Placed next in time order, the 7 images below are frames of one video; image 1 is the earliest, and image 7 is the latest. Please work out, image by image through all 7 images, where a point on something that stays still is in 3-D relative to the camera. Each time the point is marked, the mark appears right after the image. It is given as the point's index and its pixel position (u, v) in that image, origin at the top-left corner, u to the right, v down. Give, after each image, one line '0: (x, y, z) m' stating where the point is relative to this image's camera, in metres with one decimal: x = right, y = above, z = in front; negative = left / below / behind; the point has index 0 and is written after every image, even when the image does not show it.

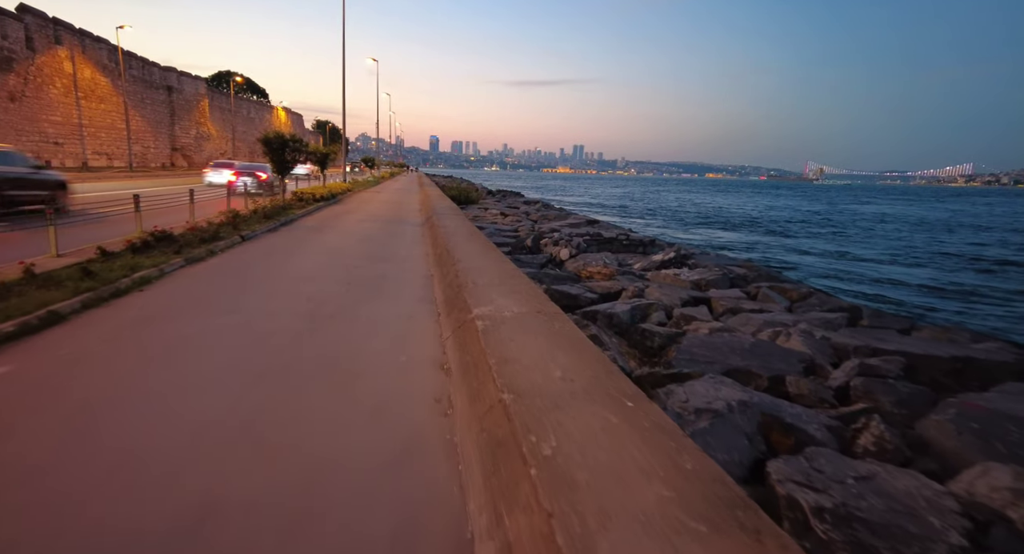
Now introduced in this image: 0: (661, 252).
0: (+4.8, +0.8, +16.1) m
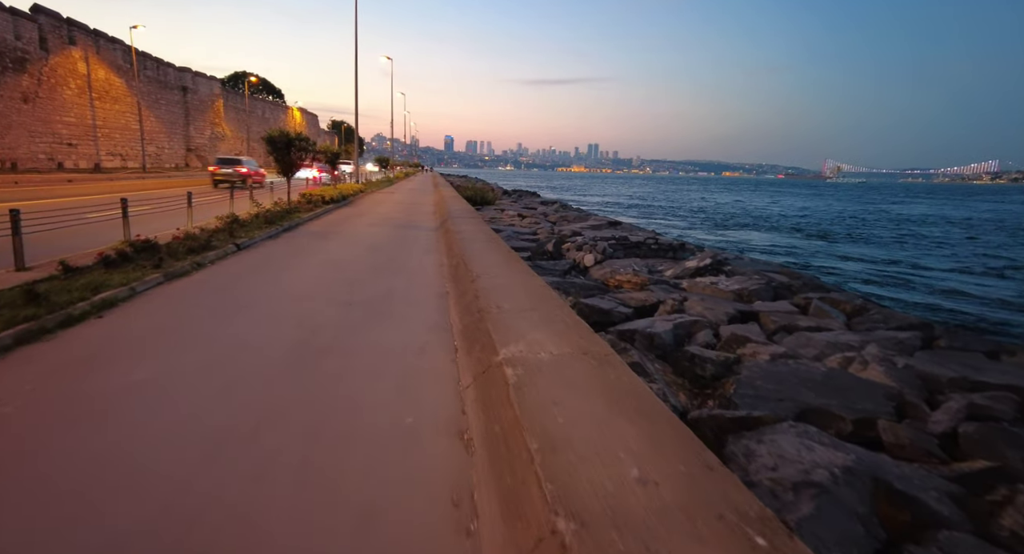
0: (+5.4, +0.6, +14.9) m
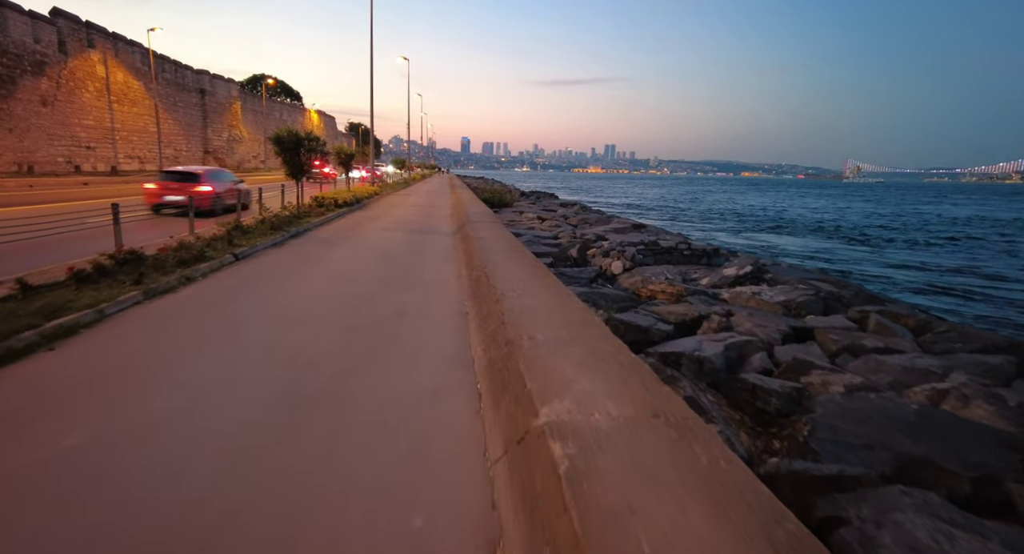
0: (+6.0, +0.3, +13.8) m
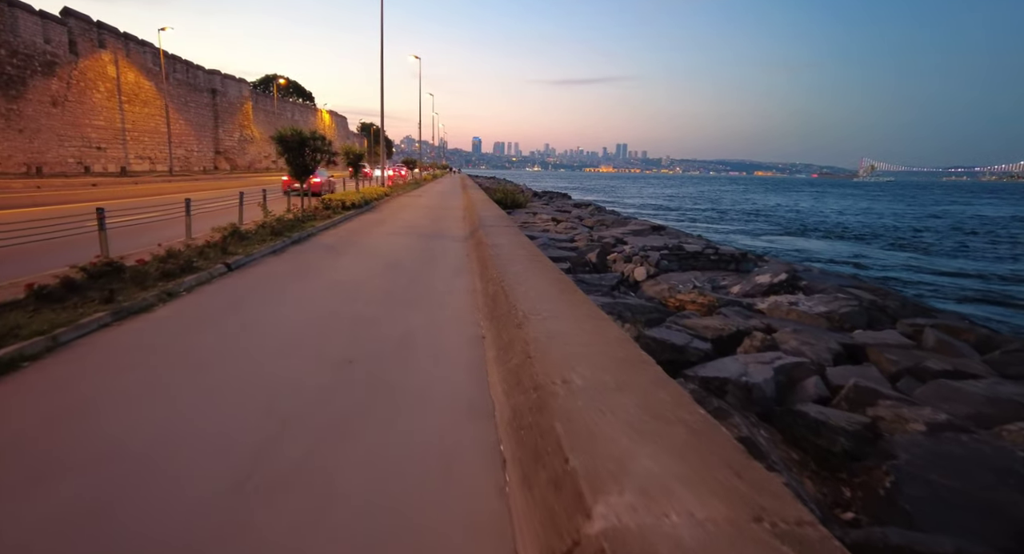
0: (+6.4, +0.1, +12.9) m
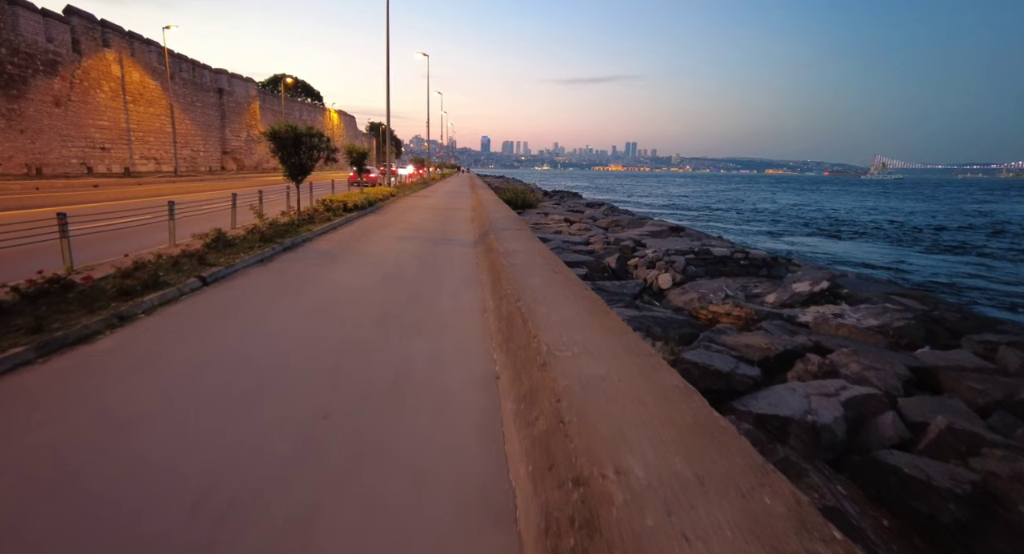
0: (+6.7, 0.0, +11.9) m
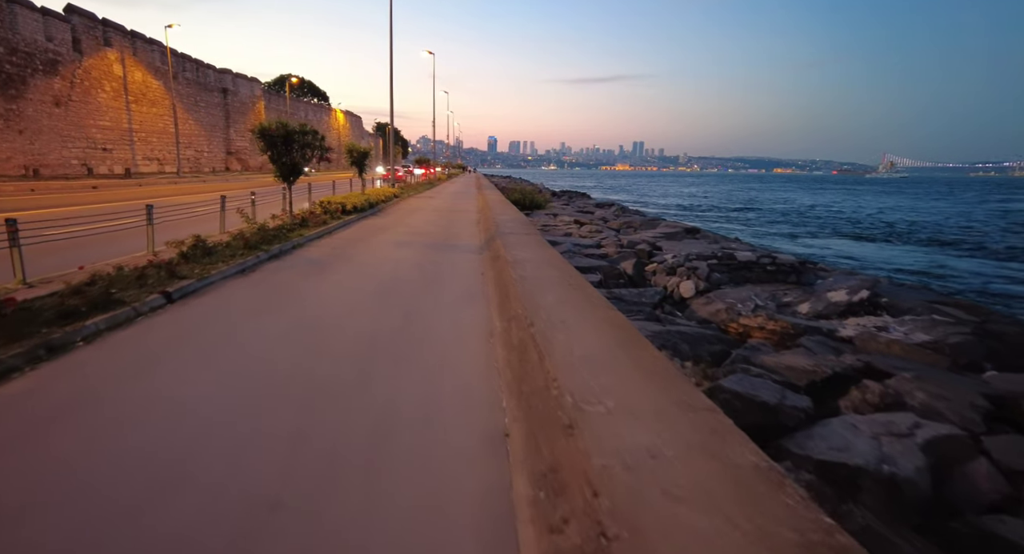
0: (+6.9, -0.2, +10.9) m
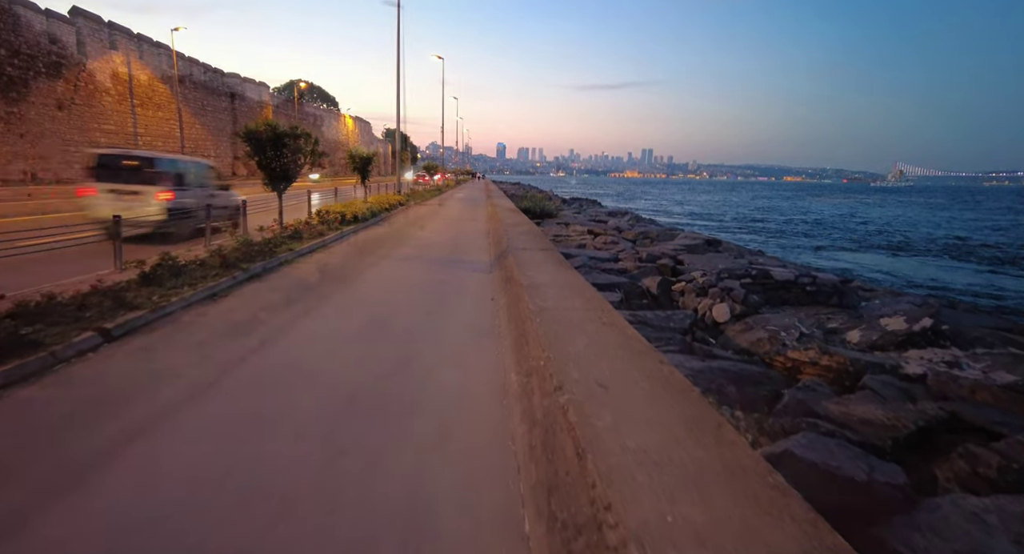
0: (+7.2, -0.6, +9.7) m
